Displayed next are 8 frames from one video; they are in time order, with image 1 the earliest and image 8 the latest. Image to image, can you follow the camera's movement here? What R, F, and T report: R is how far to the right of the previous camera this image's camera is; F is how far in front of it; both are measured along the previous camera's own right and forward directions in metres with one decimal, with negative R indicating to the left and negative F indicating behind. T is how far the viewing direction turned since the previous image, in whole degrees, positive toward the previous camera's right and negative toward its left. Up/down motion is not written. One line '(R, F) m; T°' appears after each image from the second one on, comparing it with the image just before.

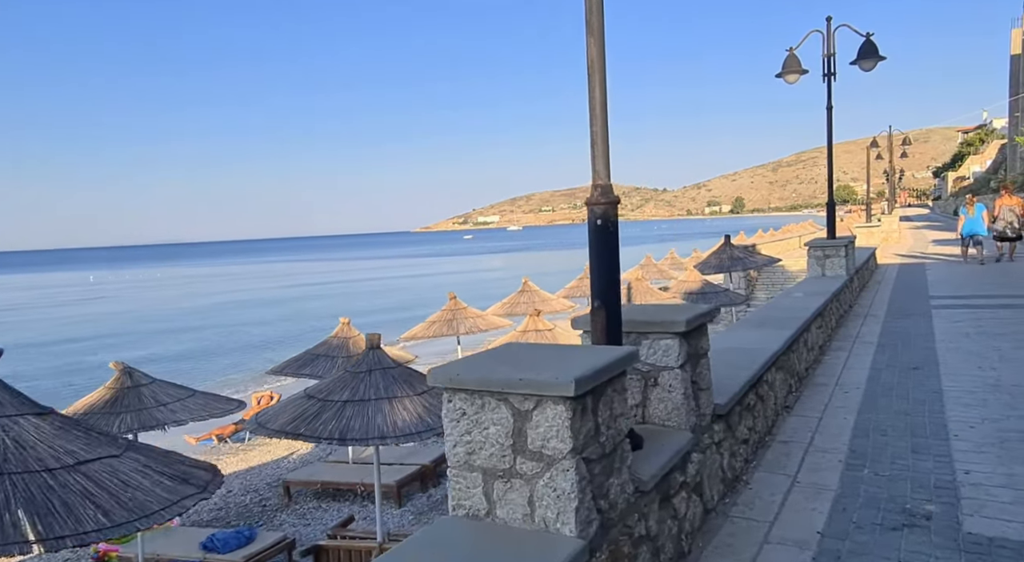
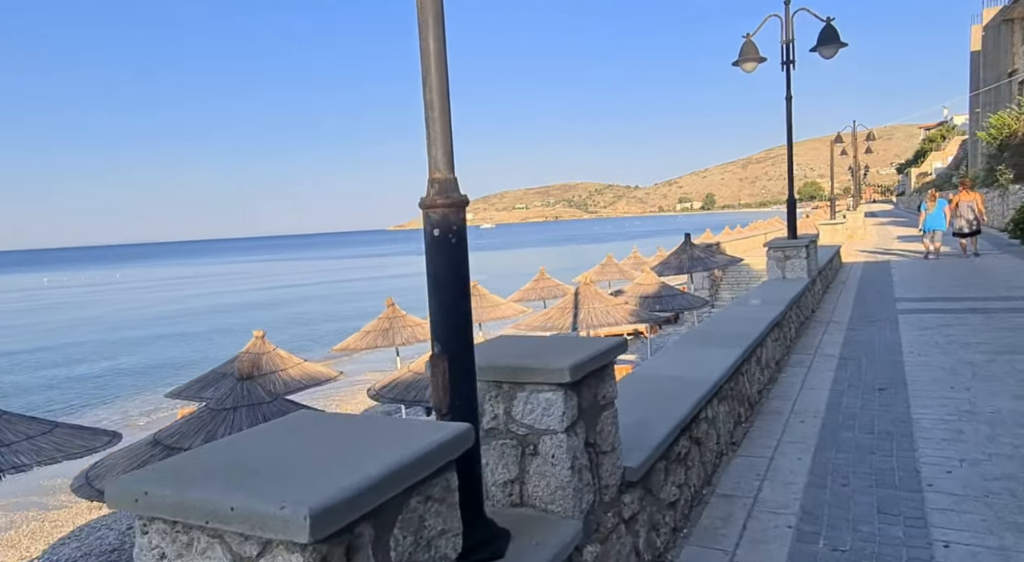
(+0.5, +0.9) m; +2°
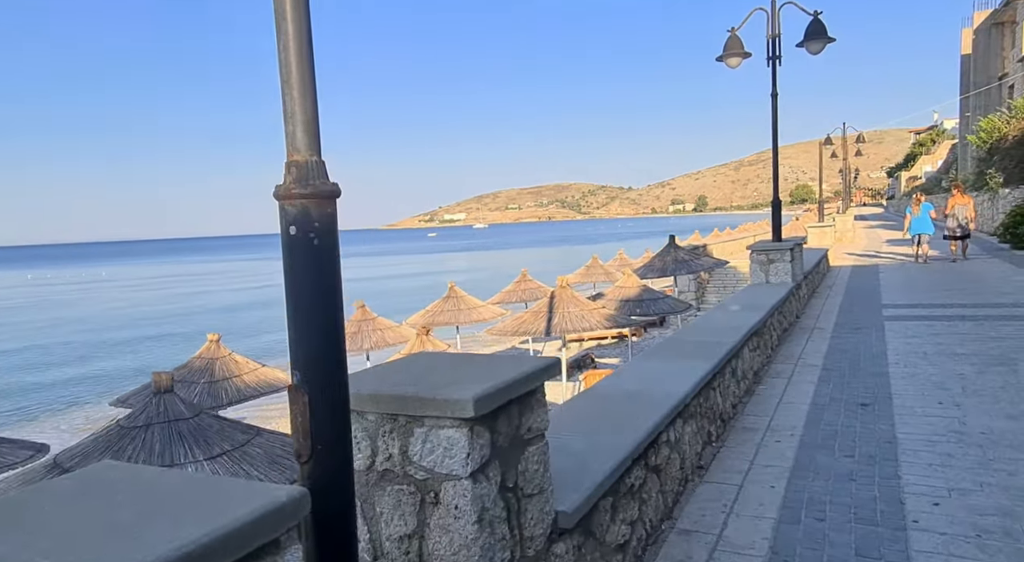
(+0.3, +0.5) m; +1°
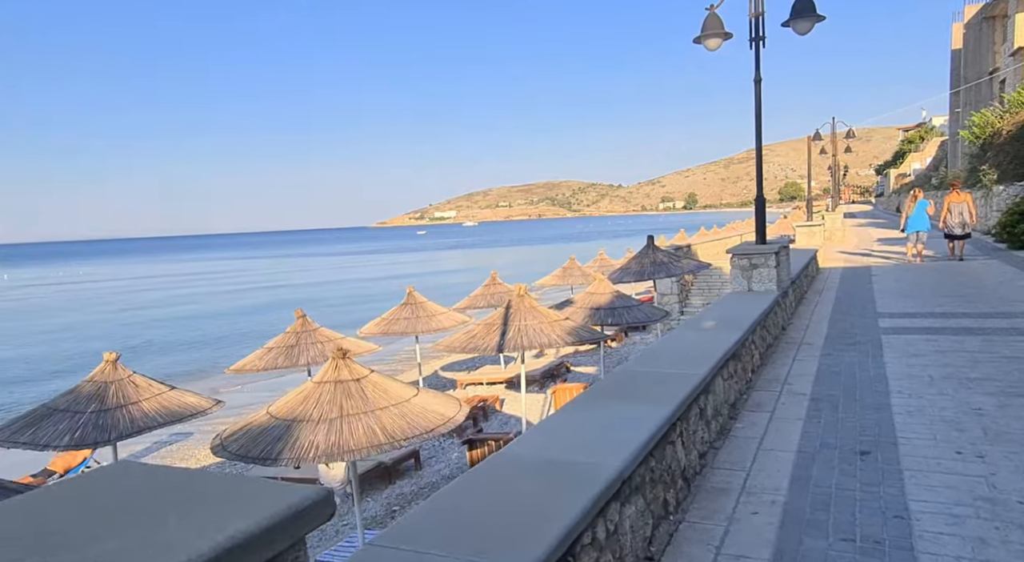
(+0.5, +1.1) m; +1°
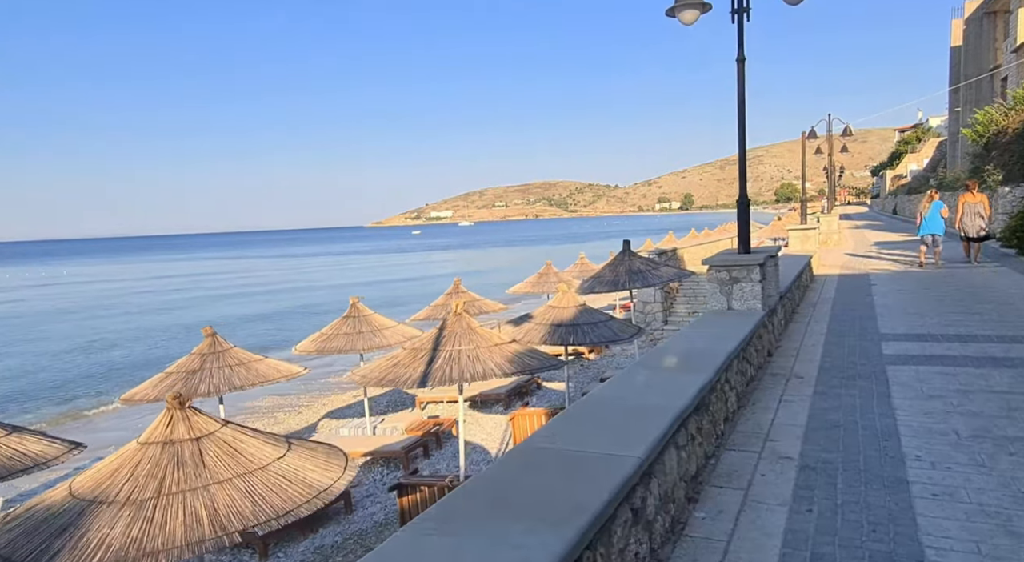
(+0.7, +1.5) m; 0°
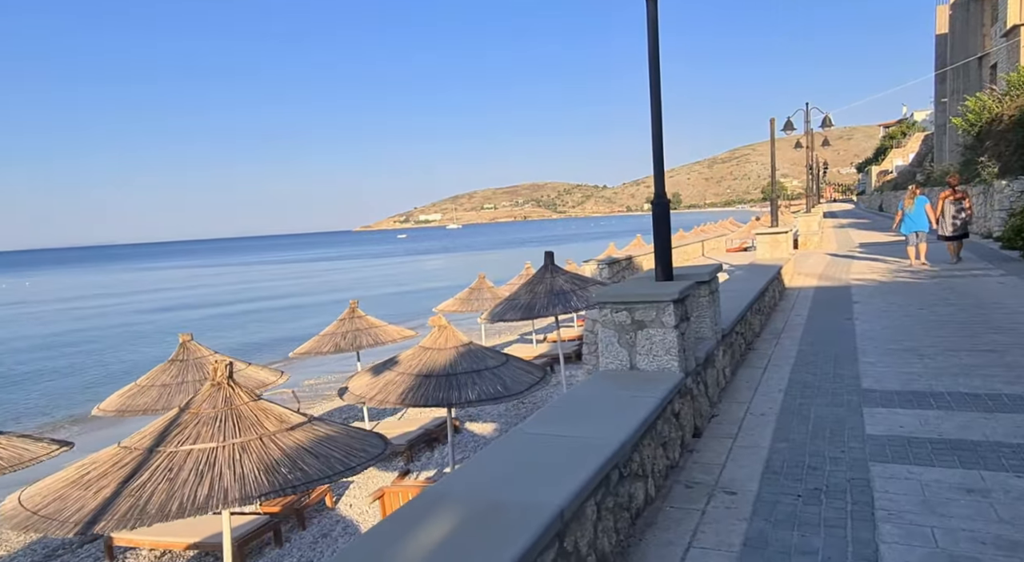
(+1.5, +2.6) m; +1°
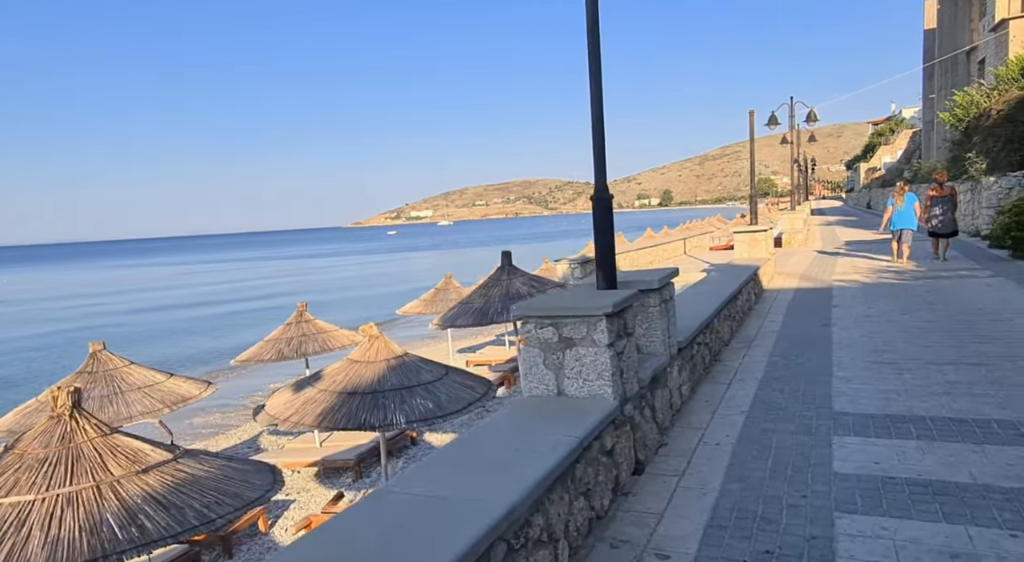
(+0.5, +0.8) m; +1°
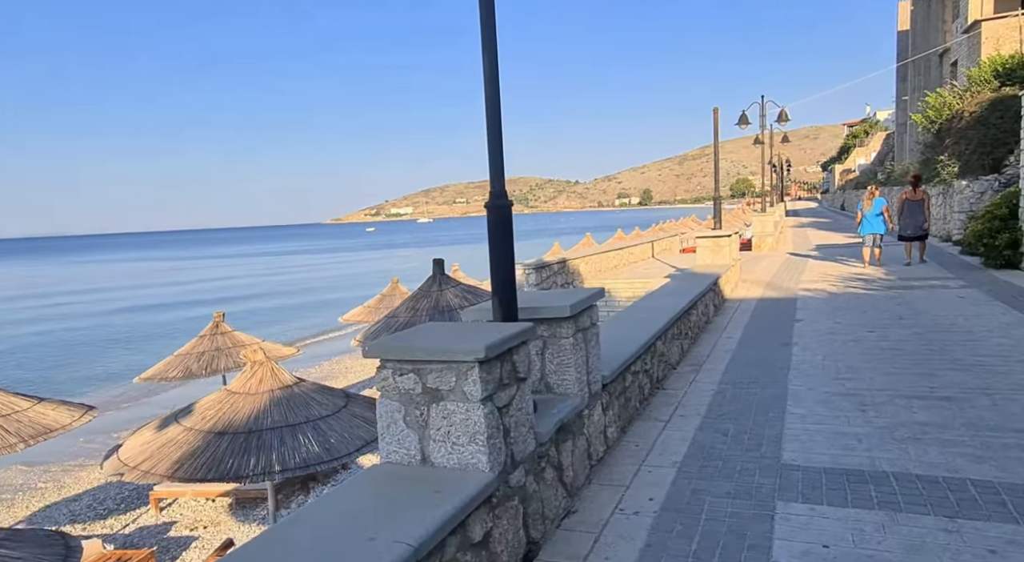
(+0.6, +1.0) m; +2°
